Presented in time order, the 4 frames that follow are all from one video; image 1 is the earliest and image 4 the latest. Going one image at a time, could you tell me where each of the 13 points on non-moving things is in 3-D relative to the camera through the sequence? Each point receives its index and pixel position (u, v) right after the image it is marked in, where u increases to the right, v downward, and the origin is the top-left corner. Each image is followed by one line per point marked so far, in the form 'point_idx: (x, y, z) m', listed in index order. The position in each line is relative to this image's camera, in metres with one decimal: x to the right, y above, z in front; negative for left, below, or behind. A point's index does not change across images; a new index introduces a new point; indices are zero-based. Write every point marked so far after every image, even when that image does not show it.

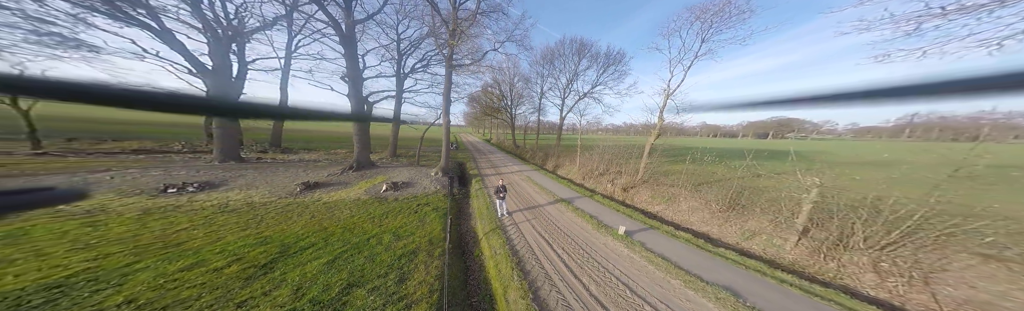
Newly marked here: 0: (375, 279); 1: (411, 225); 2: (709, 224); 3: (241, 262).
0: (-2.8, -2.5, +3.4) m
1: (-3.2, -2.2, +5.4) m
2: (+6.7, -2.3, +5.7) m
3: (-5.3, -2.1, +3.3) m
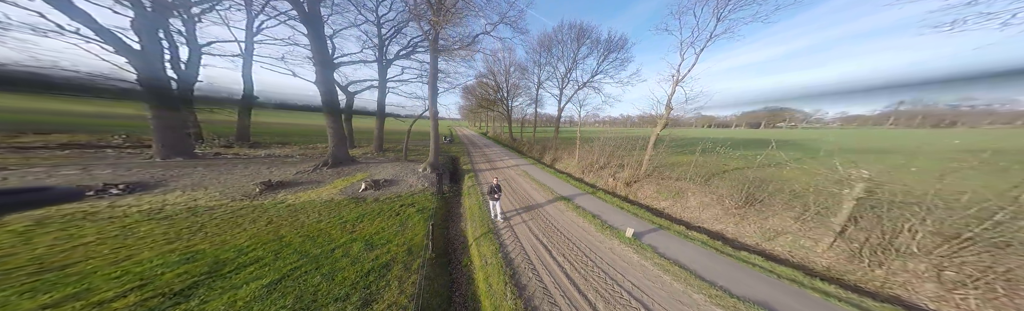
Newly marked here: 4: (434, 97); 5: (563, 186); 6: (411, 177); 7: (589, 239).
0: (-2.9, -2.4, +2.7) m
1: (-3.4, -2.1, +4.7) m
2: (+6.5, -2.1, +5.2) m
3: (-5.4, -2.0, +2.5) m
4: (-3.8, +2.8, +8.3) m
5: (+2.7, -1.7, +9.0) m
6: (-4.7, -1.1, +7.8) m
7: (+2.2, -2.4, +4.8) m
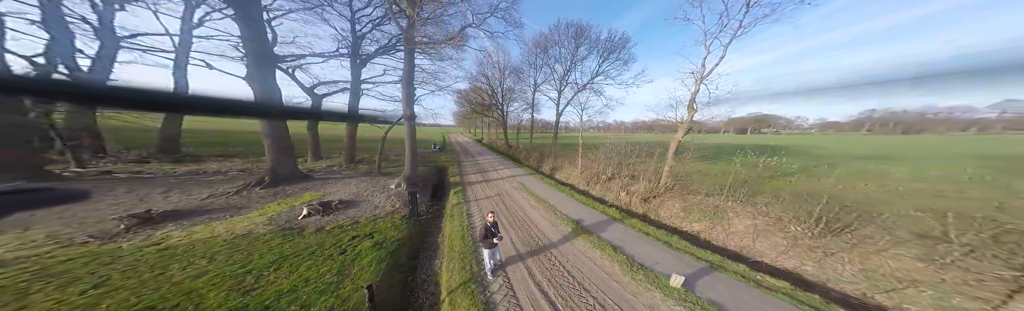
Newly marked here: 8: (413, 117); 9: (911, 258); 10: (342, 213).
0: (-3.1, -2.6, +1.1) m
1: (-3.6, -2.4, +3.1) m
2: (+6.3, -2.3, +3.8) m
3: (-5.6, -2.2, +0.9) m
4: (-4.1, +2.3, +6.9) m
5: (+2.5, -2.1, +7.5) m
6: (-5.0, -1.6, +6.2) m
7: (+2.0, -2.6, +3.2) m
8: (-4.0, +1.6, +6.7) m
9: (+7.3, -1.8, +3.1) m
10: (-5.2, -1.8, +5.2) m
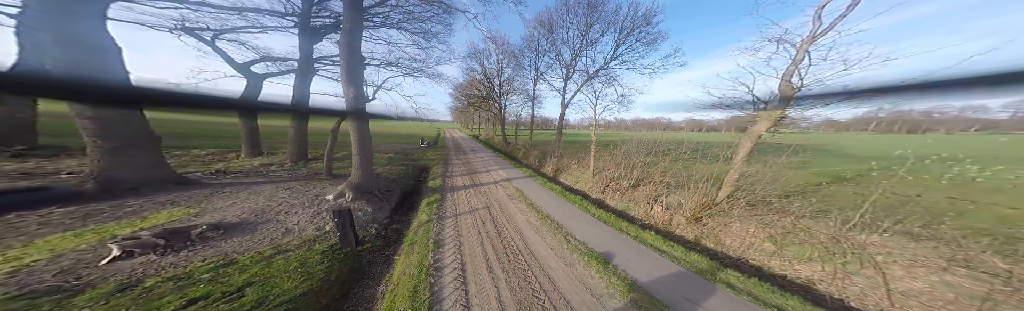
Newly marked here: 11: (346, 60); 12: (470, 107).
0: (-3.3, -2.5, -1.0) m
1: (-3.9, -2.3, +0.9) m
2: (+6.1, -2.2, +1.6) m
3: (-5.8, -2.1, -1.2) m
4: (-4.4, +2.4, +4.8) m
5: (+2.3, -2.1, +5.3) m
6: (-5.2, -1.5, +4.1) m
7: (+1.7, -2.5, +1.1) m
8: (-4.2, +1.7, +4.6) m
9: (+7.0, -1.8, +0.9) m
10: (-5.5, -1.7, +3.1) m
11: (-4.6, +2.9, +4.7) m
12: (-4.6, +5.2, +18.4) m
